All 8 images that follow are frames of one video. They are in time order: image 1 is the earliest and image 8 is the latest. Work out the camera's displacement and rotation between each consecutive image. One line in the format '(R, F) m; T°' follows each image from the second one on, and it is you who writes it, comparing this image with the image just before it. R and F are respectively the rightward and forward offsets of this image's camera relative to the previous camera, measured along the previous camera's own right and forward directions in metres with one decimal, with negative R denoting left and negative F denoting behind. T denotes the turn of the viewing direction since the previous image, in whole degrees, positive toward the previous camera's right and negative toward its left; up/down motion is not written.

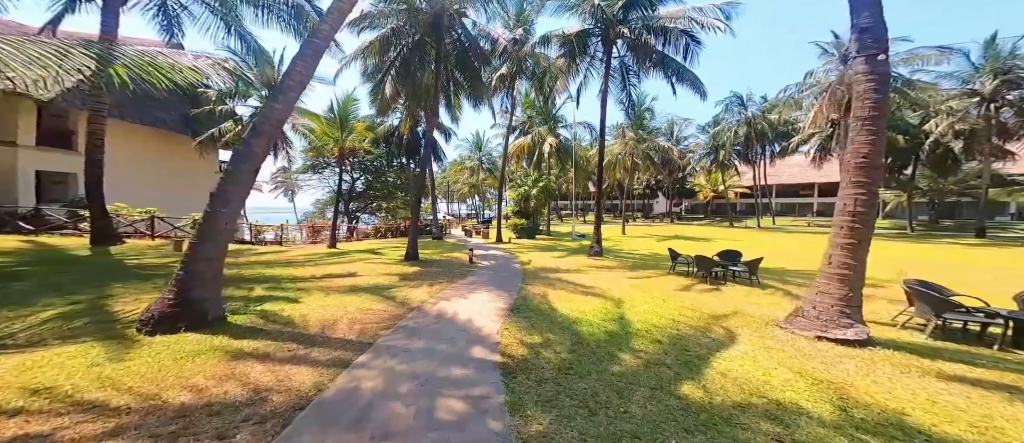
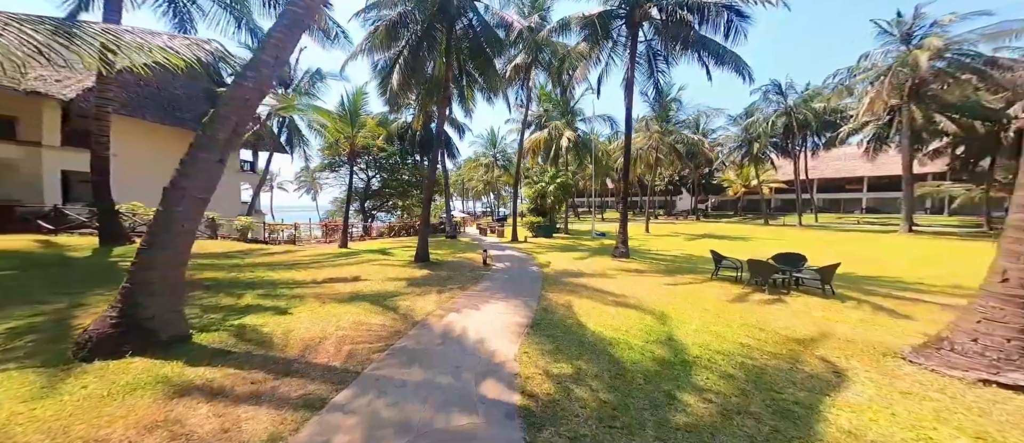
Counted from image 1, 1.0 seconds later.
(-0.1, +1.1) m; -3°
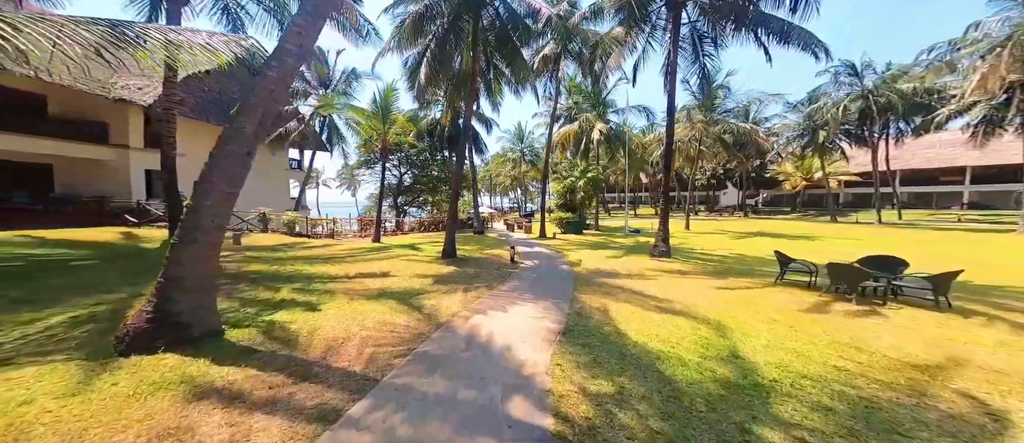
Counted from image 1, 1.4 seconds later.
(0.0, +0.4) m; -6°
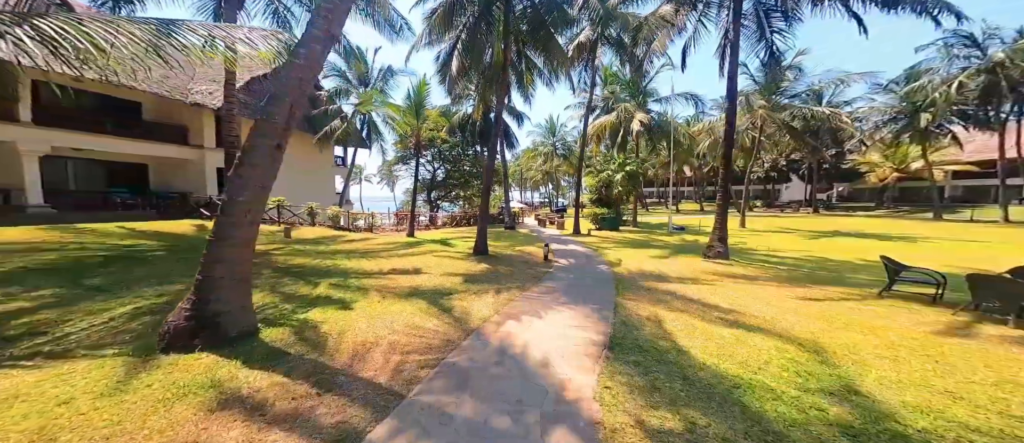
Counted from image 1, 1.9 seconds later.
(-0.1, +0.5) m; -6°
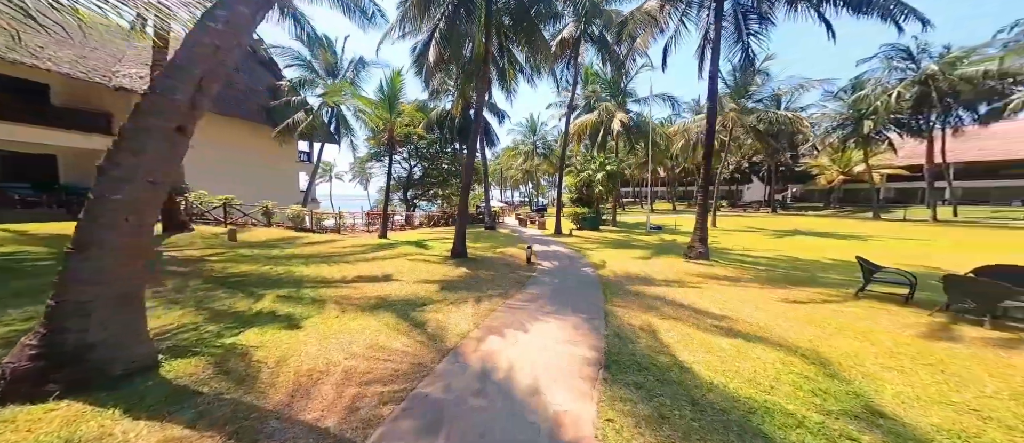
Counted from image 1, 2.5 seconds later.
(-0.1, +0.6) m; +4°
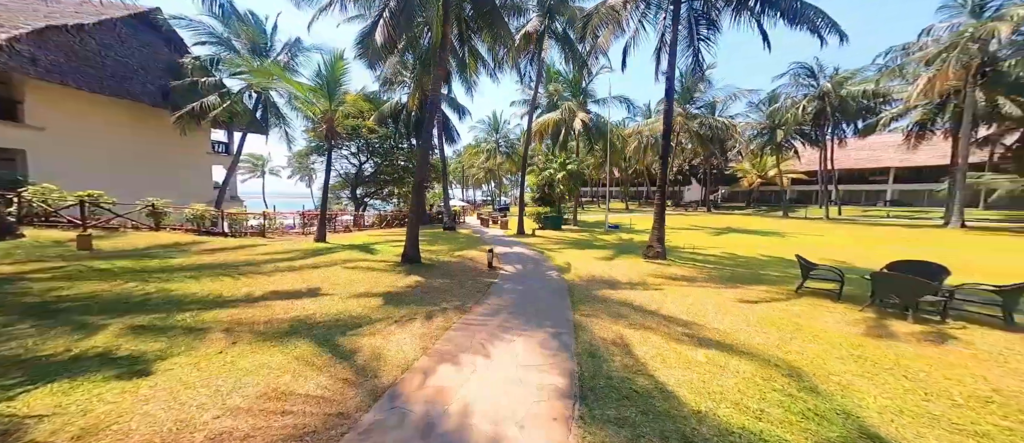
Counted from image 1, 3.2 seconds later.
(0.0, +0.7) m; +8°
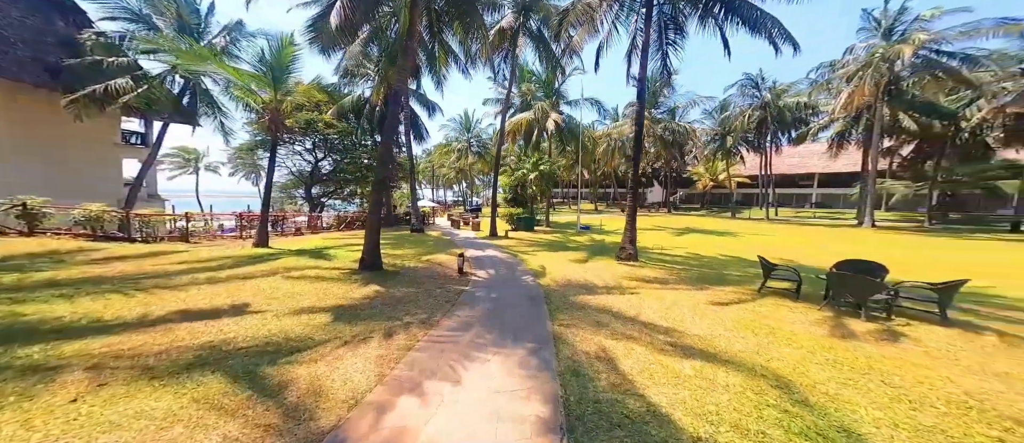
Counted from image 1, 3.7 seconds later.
(-0.1, +0.5) m; +6°
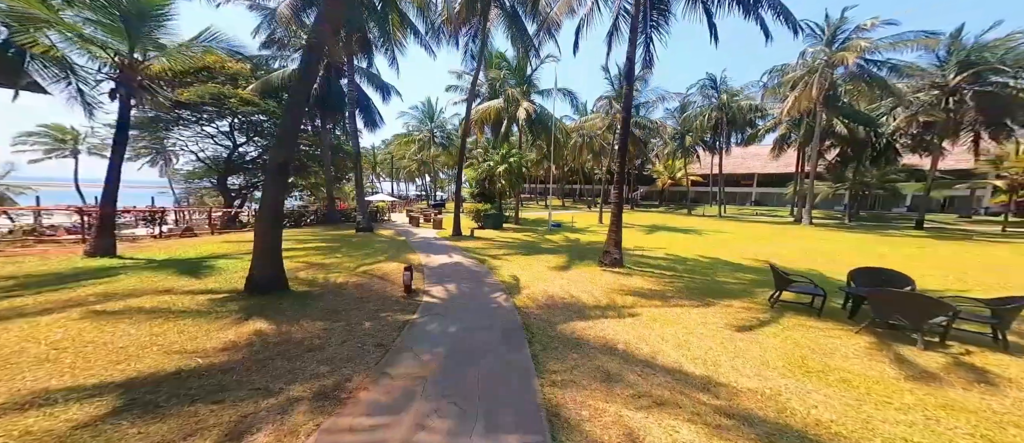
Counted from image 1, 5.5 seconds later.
(-0.1, +2.1) m; +7°
